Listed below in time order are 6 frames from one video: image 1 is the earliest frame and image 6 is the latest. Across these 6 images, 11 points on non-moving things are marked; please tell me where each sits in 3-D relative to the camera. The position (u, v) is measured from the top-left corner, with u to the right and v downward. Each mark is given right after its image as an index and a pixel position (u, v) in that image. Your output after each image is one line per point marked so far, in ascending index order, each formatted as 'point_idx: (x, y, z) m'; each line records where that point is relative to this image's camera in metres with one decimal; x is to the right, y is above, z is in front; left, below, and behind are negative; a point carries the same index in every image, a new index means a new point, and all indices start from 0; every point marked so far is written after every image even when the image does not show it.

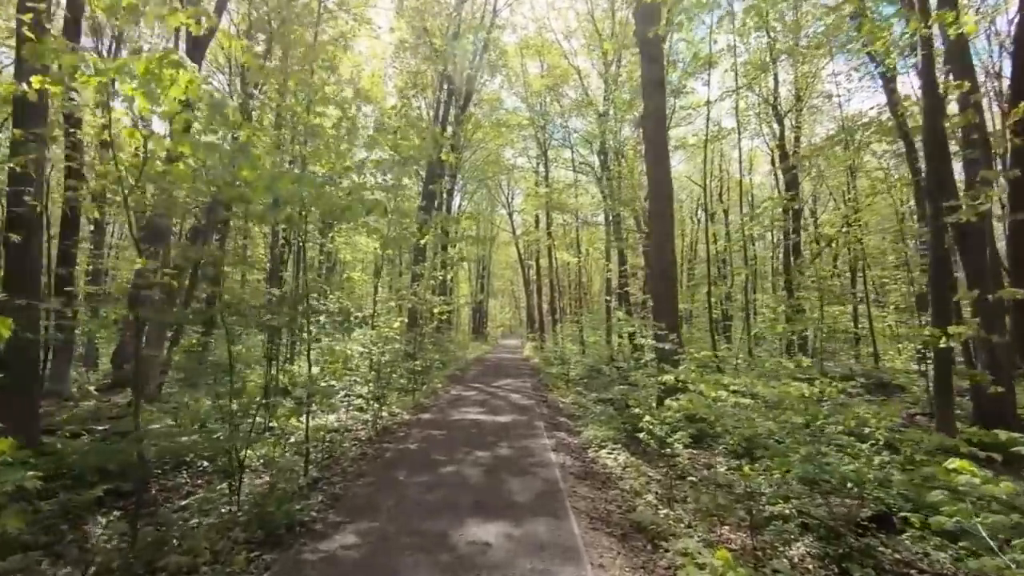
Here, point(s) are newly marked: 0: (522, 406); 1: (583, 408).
0: (+0.2, -2.1, +9.3) m
1: (+1.3, -2.1, +9.5) m
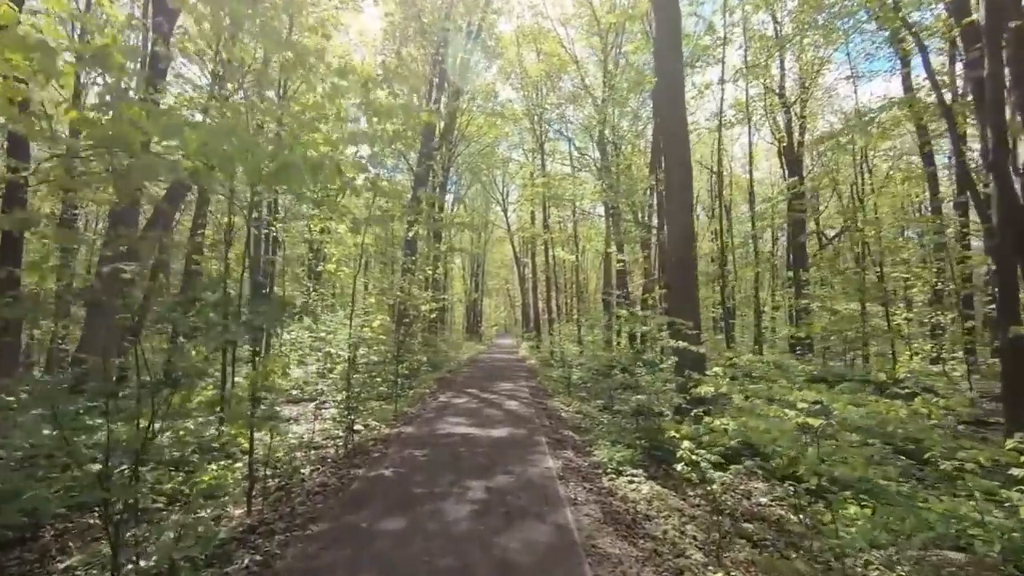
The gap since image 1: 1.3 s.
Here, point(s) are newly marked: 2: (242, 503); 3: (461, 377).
0: (+0.1, -2.0, +8.2) m
1: (+1.2, -2.0, +8.4) m
2: (-2.5, -2.0, +5.1) m
3: (-1.7, -2.9, +18.3) m
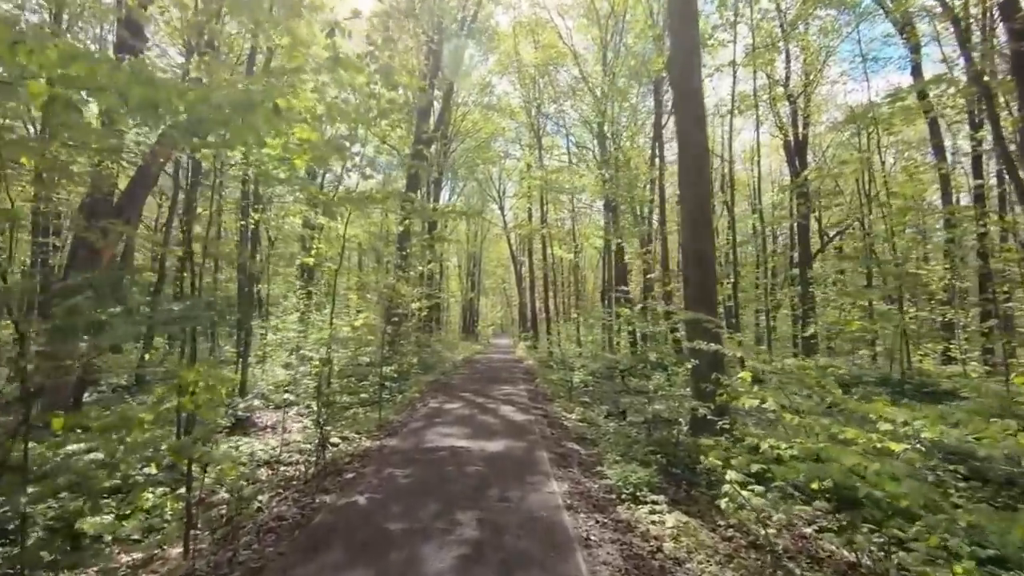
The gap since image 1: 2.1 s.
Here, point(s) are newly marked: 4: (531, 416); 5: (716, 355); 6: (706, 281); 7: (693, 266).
0: (+0.1, -1.9, +7.4) m
1: (+1.2, -2.0, +7.6) m
2: (-2.6, -2.0, +4.3) m
3: (-1.8, -2.9, +17.5) m
4: (+0.3, -1.9, +8.1) m
5: (+2.4, -0.6, +6.7) m
6: (+2.4, +0.1, +6.9) m
7: (+2.3, +0.3, +6.9) m
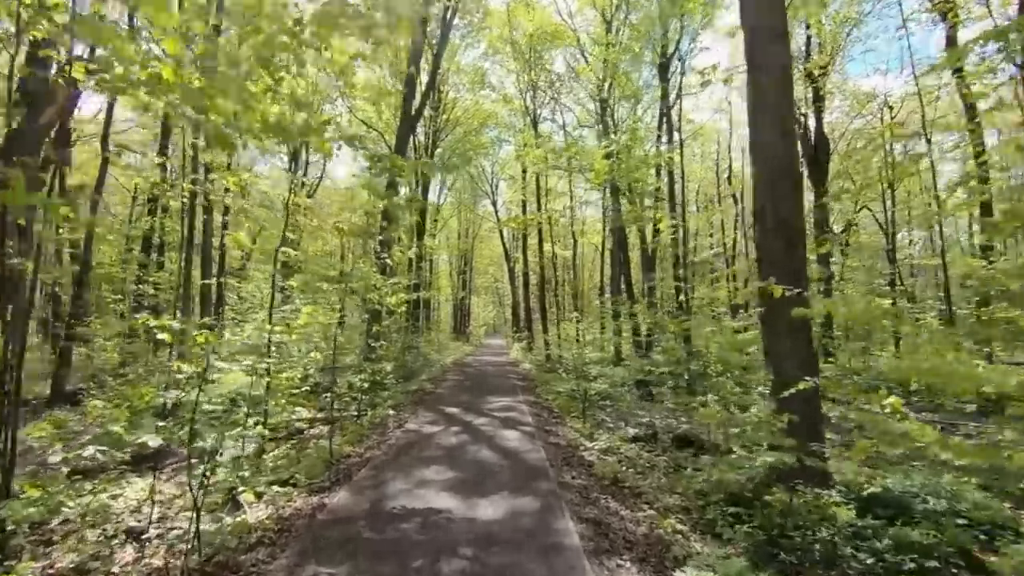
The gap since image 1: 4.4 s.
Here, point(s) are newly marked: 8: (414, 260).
0: (+0.1, -1.7, +5.3) m
1: (+1.2, -1.8, +5.5) m
2: (-2.5, -1.8, +2.2) m
3: (-1.9, -2.7, +15.3) m
4: (+0.3, -1.8, +6.0) m
5: (+2.5, -0.5, +4.7) m
6: (+2.4, +0.2, +4.8) m
7: (+2.3, +0.4, +4.9) m
8: (-3.4, +1.0, +19.3) m
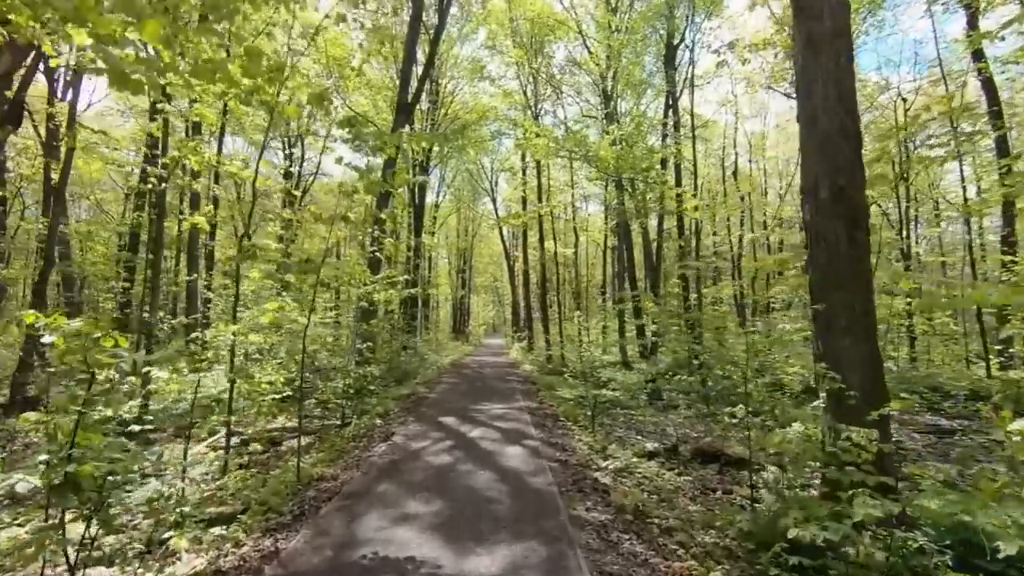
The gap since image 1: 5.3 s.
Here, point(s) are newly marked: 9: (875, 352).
0: (+0.1, -1.7, +4.4) m
1: (+1.2, -1.7, +4.7) m
2: (-2.5, -1.7, +1.3) m
3: (-1.9, -2.6, +14.5) m
4: (+0.3, -1.7, +5.2) m
5: (+2.5, -0.4, +3.9) m
6: (+2.5, +0.3, +4.0) m
7: (+2.3, +0.5, +4.1) m
8: (-3.4, +1.1, +18.5) m
9: (+2.5, -0.5, +3.9) m
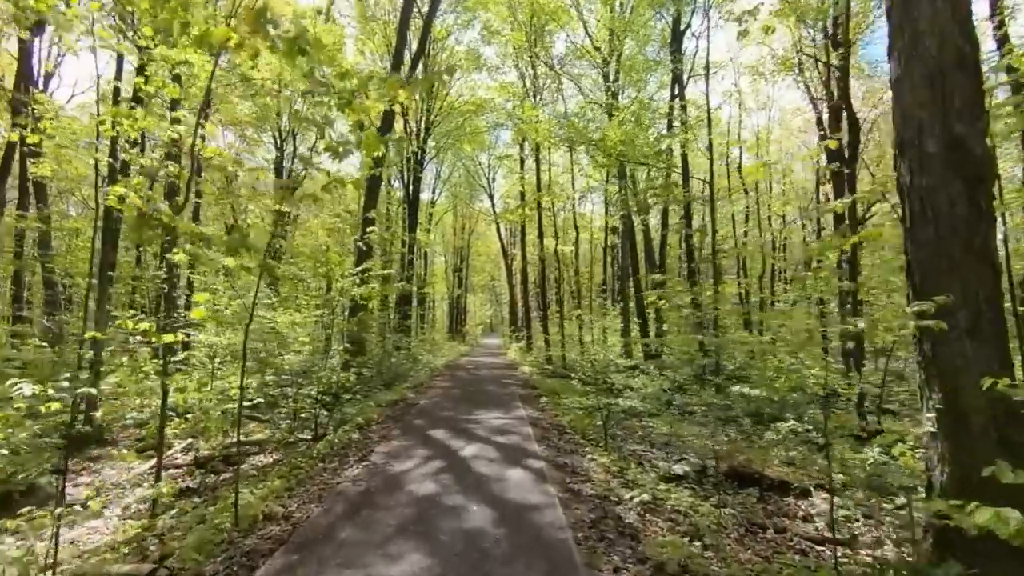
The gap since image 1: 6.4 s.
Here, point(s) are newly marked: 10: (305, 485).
0: (+0.1, -1.6, +3.4) m
1: (+1.2, -1.7, +3.7) m
2: (-2.4, -1.6, +0.3) m
3: (-1.9, -2.5, +13.5) m
4: (+0.3, -1.6, +4.2) m
5: (+2.5, -0.3, +2.9) m
6: (+2.5, +0.4, +3.0) m
7: (+2.3, +0.6, +3.0) m
8: (-3.5, +1.2, +17.5) m
9: (+2.5, -0.4, +2.9) m
10: (-1.7, -1.6, +4.6) m
